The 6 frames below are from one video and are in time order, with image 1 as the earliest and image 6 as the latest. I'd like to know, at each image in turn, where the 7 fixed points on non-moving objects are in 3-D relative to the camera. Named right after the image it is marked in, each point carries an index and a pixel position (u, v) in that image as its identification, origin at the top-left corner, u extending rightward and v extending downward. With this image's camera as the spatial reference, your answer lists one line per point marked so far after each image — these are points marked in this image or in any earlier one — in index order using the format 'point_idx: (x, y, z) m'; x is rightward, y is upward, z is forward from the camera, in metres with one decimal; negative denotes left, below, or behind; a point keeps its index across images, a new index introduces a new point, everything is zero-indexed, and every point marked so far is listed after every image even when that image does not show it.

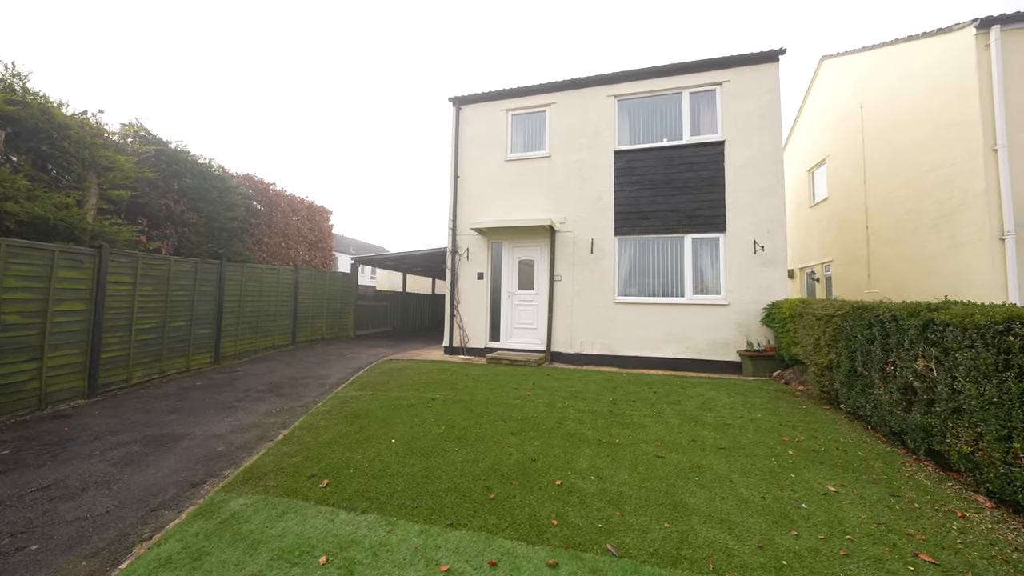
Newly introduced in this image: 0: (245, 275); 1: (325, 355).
0: (-6.1, +0.3, +9.9) m
1: (-4.3, -1.6, +9.9) m
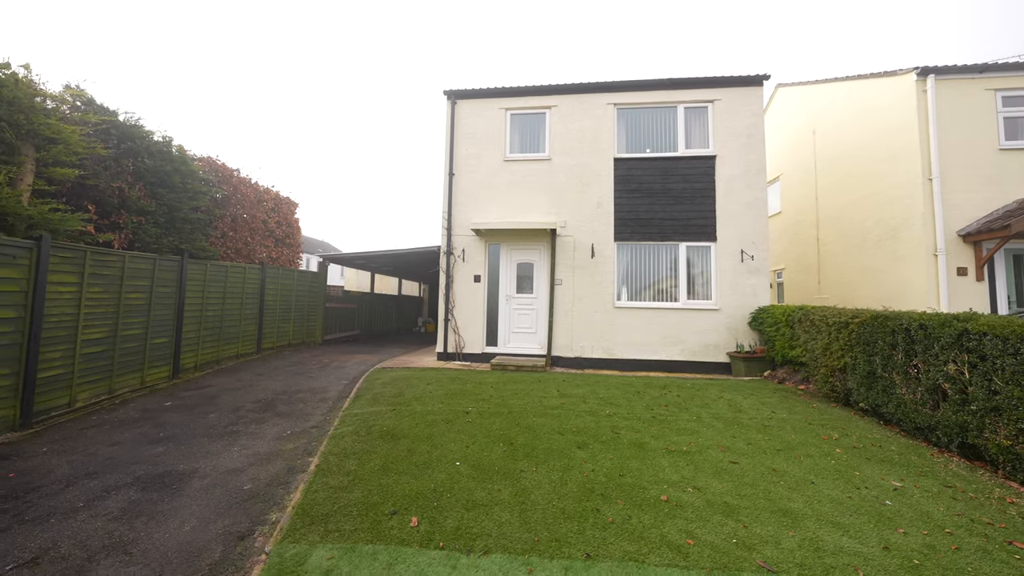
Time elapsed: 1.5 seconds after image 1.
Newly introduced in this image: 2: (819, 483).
0: (-6.2, +0.3, +8.6) m
1: (-4.4, -1.7, +8.9) m
2: (+3.0, -1.9, +4.0) m
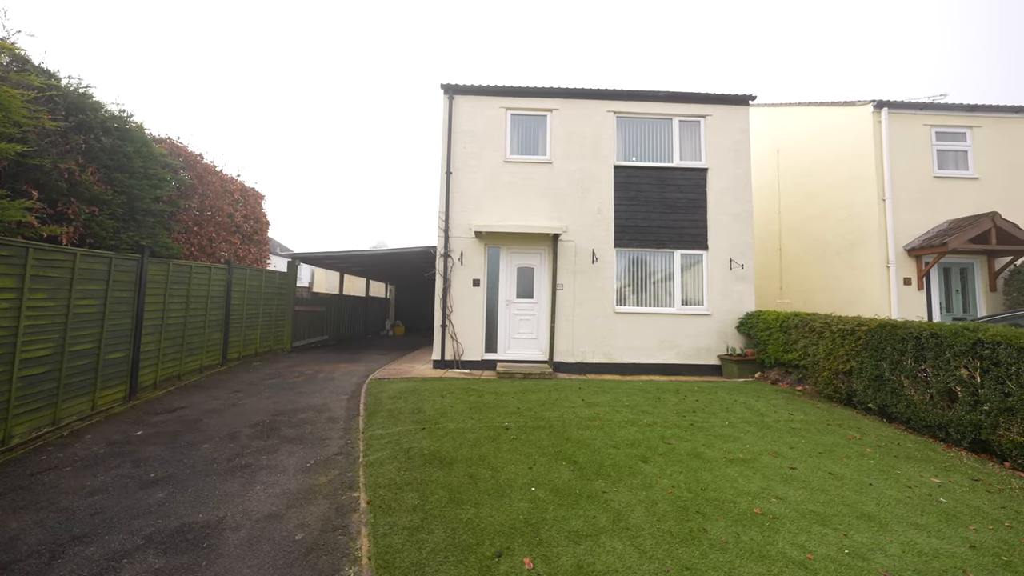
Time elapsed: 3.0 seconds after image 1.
0: (-6.0, +0.2, +7.3) m
1: (-4.4, -1.8, +8.0) m
2: (+3.8, -2.0, +4.3) m
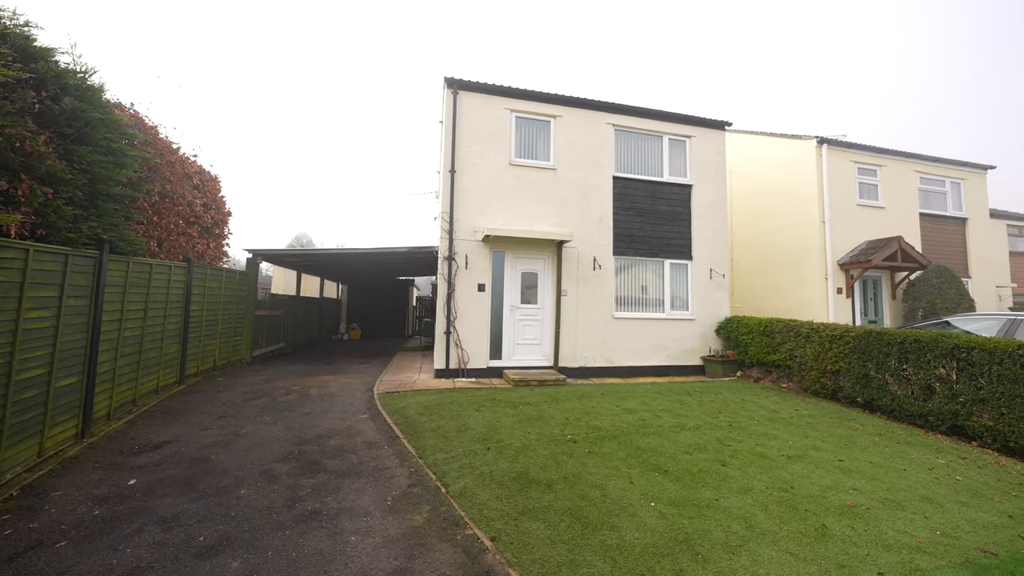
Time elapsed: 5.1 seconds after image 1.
0: (-5.3, +0.2, +5.8) m
1: (-3.9, -1.8, +6.8) m
2: (+4.8, -2.2, +5.1) m
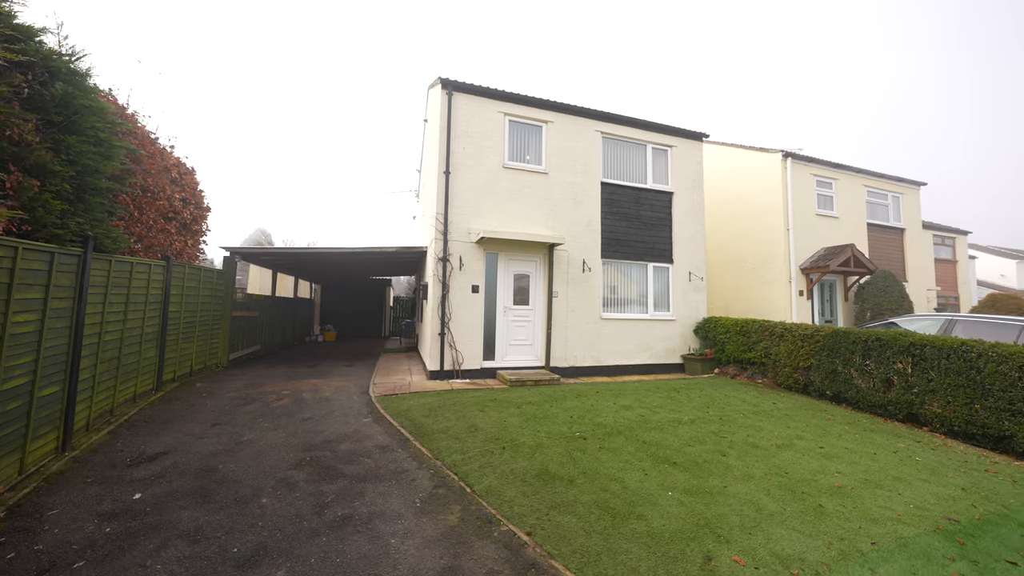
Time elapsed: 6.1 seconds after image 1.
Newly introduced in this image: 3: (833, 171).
0: (-5.2, +0.2, +5.4) m
1: (-3.9, -1.8, +6.6) m
2: (+5.0, -2.3, +5.7) m
3: (+9.5, +3.5, +12.3) m
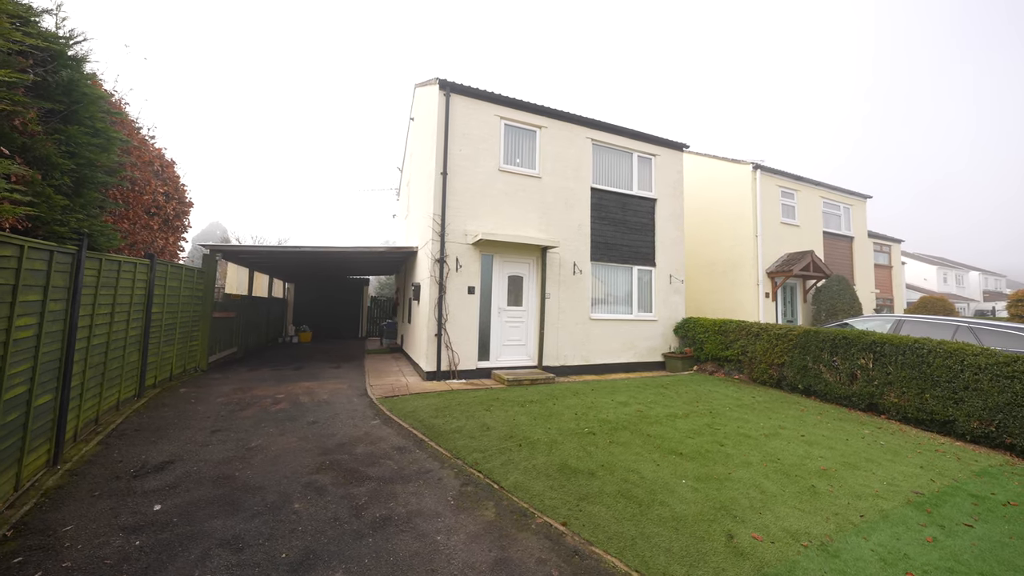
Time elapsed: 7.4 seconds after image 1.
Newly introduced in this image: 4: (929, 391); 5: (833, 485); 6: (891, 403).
0: (-4.9, +0.2, +5.1) m
1: (-3.8, -1.9, +6.3) m
2: (+5.1, -2.3, +6.4) m
3: (+9.0, +3.4, +13.4) m
4: (+6.6, -1.6, +6.6) m
5: (+3.8, -2.3, +4.9) m
6: (+6.5, -2.0, +7.1) m
